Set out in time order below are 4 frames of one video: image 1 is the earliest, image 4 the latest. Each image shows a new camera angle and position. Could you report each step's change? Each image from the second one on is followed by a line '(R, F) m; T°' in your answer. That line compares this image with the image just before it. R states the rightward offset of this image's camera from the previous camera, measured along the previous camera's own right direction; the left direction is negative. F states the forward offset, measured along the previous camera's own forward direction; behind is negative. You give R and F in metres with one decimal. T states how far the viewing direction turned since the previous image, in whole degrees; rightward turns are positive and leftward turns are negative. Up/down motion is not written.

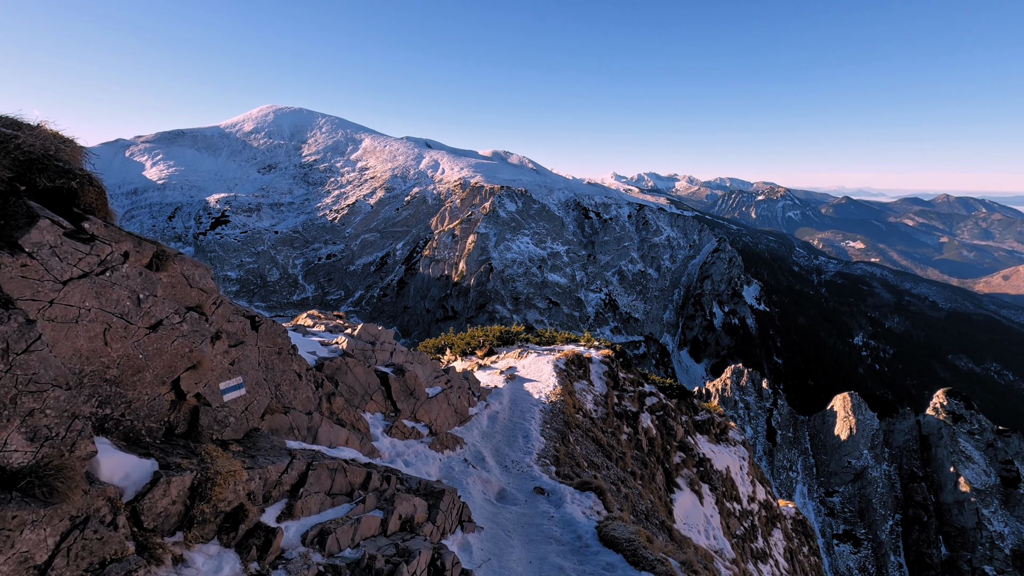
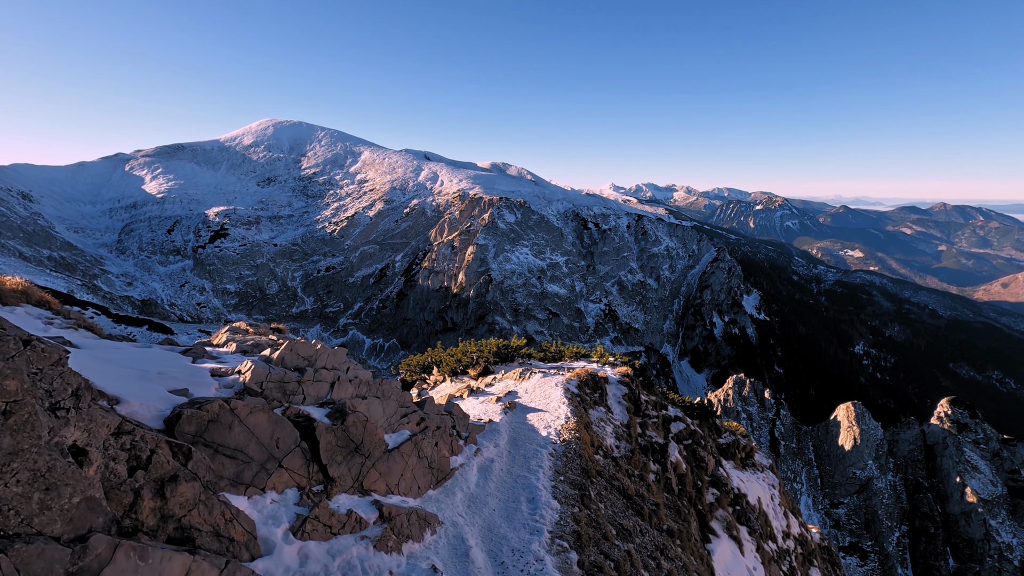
(-0.3, +0.7) m; 0°
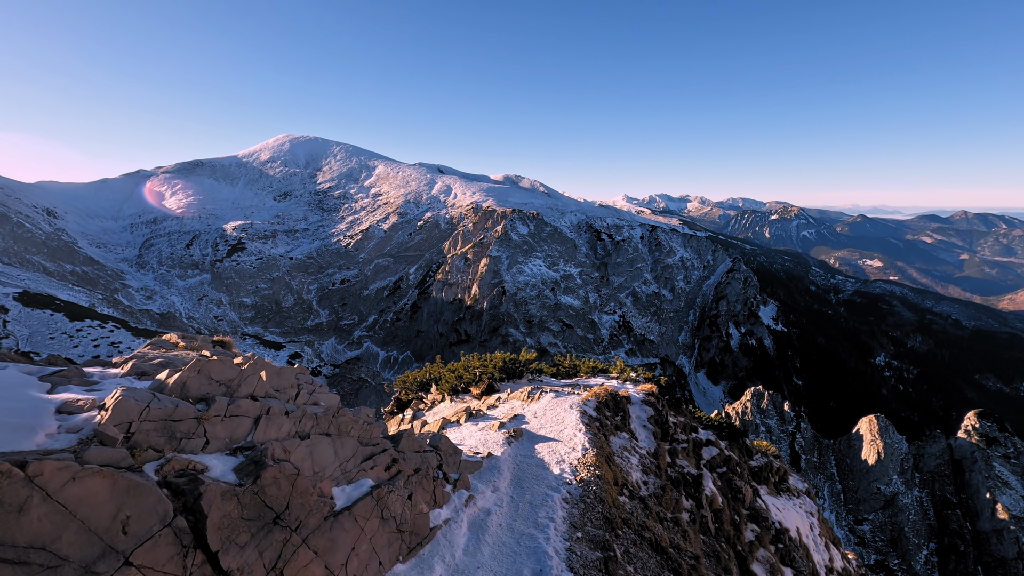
(-3.5, +0.2) m; -1°
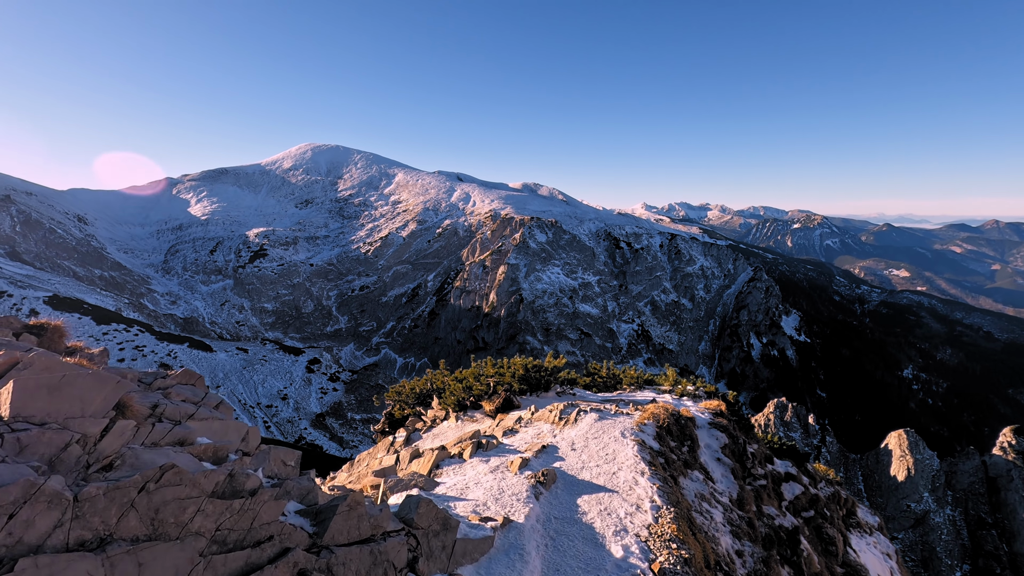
(-4.9, +0.4) m; -1°
